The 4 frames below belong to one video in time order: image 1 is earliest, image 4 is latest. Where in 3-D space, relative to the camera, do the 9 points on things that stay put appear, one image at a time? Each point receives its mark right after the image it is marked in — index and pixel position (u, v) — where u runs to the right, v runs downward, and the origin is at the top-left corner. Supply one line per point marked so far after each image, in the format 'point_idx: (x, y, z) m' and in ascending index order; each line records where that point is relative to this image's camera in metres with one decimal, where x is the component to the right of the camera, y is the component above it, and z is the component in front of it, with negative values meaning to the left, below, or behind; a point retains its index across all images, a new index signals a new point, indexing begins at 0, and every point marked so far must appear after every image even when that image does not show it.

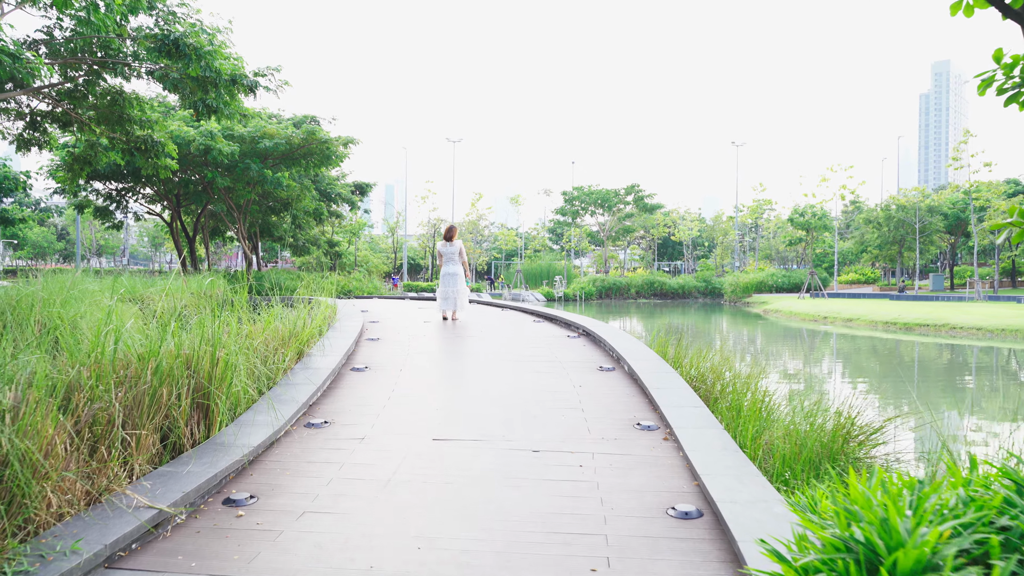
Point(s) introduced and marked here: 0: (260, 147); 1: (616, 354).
0: (-6.5, +3.7, +15.9) m
1: (+0.9, -0.6, +5.1) m
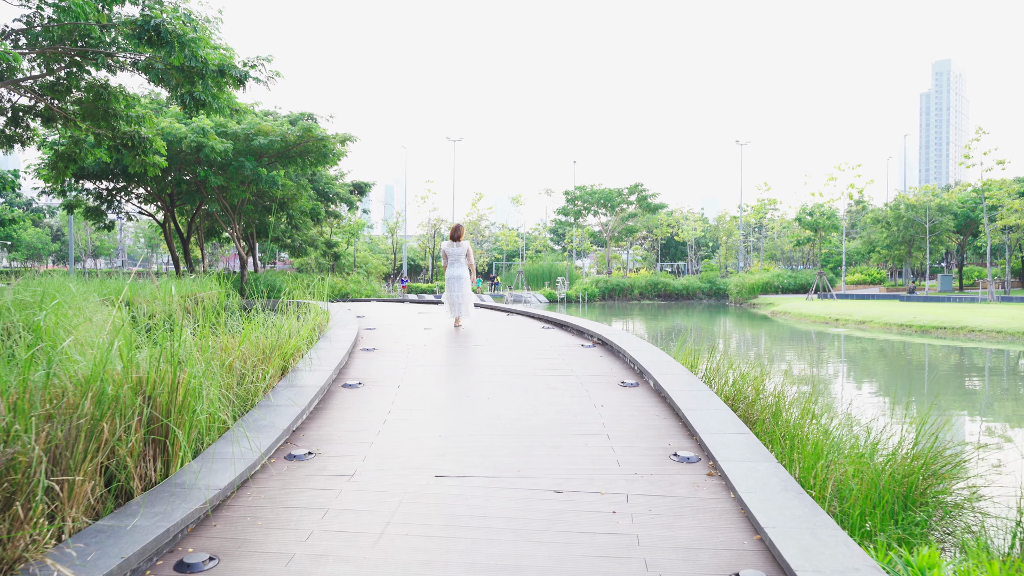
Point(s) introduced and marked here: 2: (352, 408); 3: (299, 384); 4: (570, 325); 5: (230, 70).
0: (-6.5, +3.6, +15.3) m
1: (+0.9, -0.6, +4.6) m
2: (-1.0, -0.7, +3.8) m
3: (-1.4, -0.6, +3.9) m
4: (+0.6, -0.4, +6.5) m
5: (-3.9, +3.0, +8.5) m
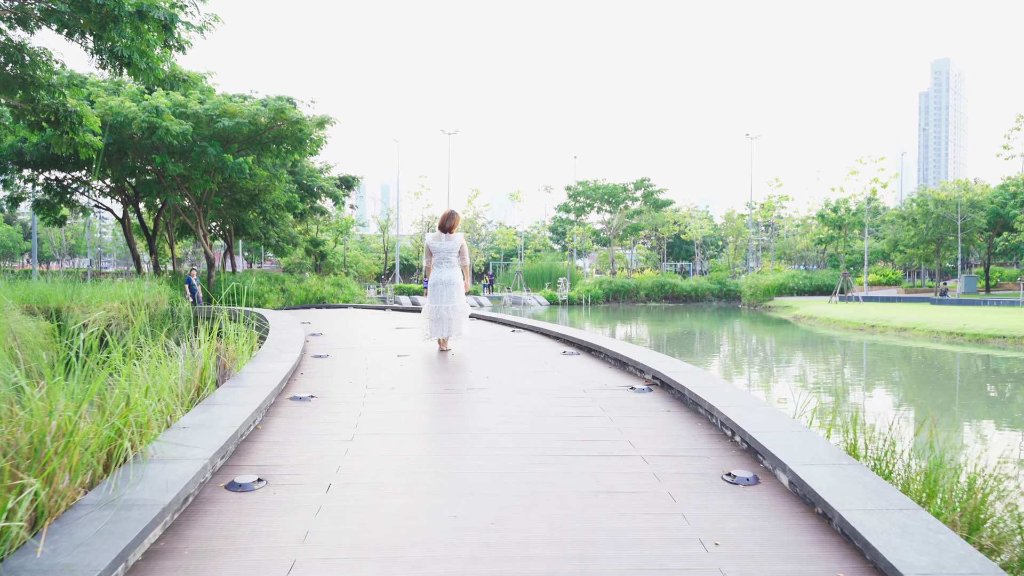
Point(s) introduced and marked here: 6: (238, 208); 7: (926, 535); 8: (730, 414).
0: (-6.4, +3.5, +13.4) m
1: (+1.0, -0.7, +2.7) m
2: (-0.9, -0.8, +1.9) m
3: (-1.3, -0.7, +2.0) m
4: (+0.7, -0.5, +4.6) m
5: (-3.9, +3.0, +6.6) m
6: (-7.9, +2.3, +17.5) m
7: (+1.3, -0.8, +1.8) m
8: (+1.0, -0.6, +2.9) m
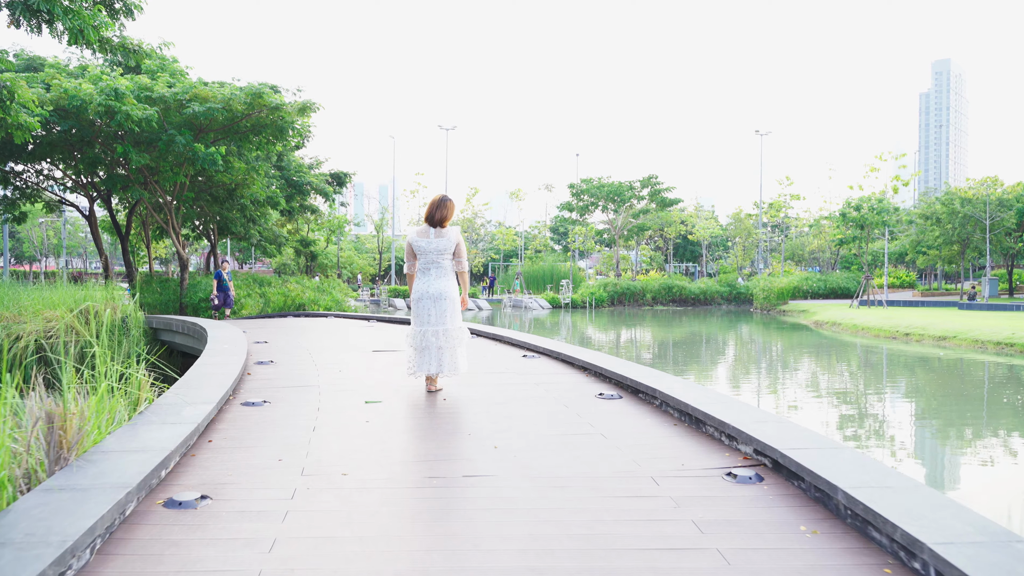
0: (-6.4, +3.5, +12.0) m
1: (+1.1, -0.8, +1.4) m
2: (-0.8, -0.9, +0.5) m
3: (-1.2, -0.8, +0.6) m
4: (+0.8, -0.6, +3.3) m
5: (-3.8, +2.9, +5.2) m
6: (-7.8, +2.2, +16.1) m
7: (+1.4, -0.8, +0.5) m
8: (+1.1, -0.7, +1.5) m
